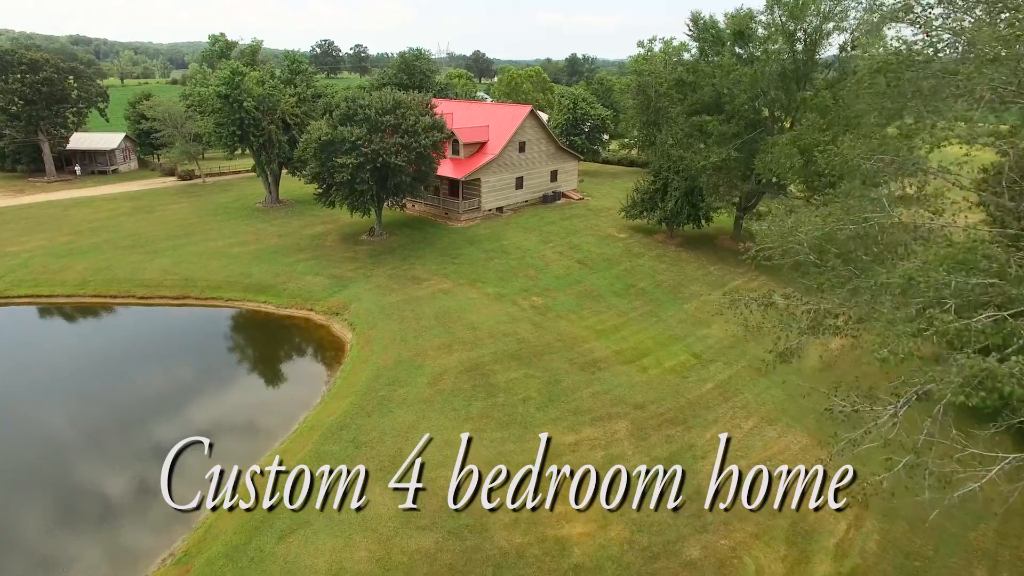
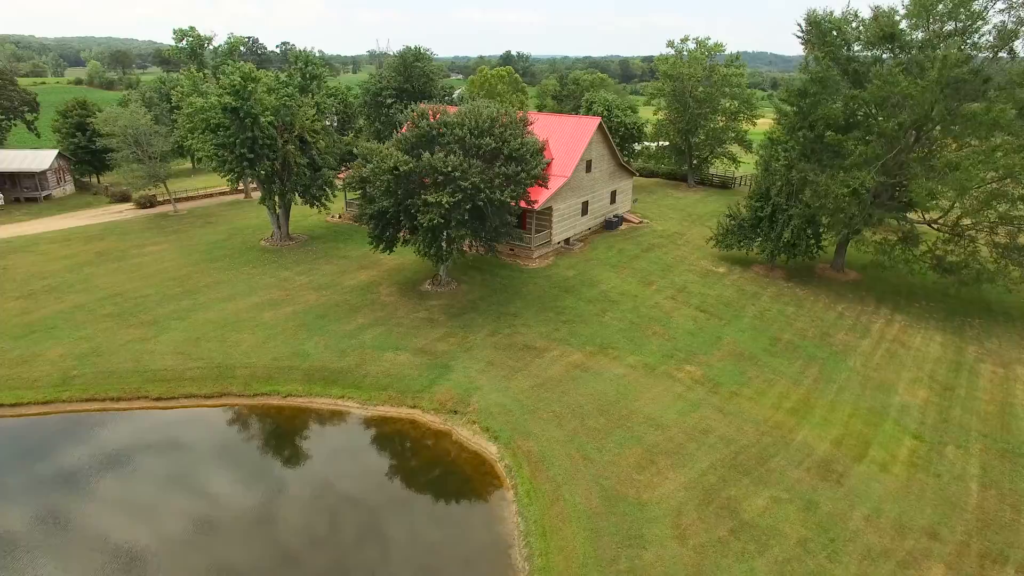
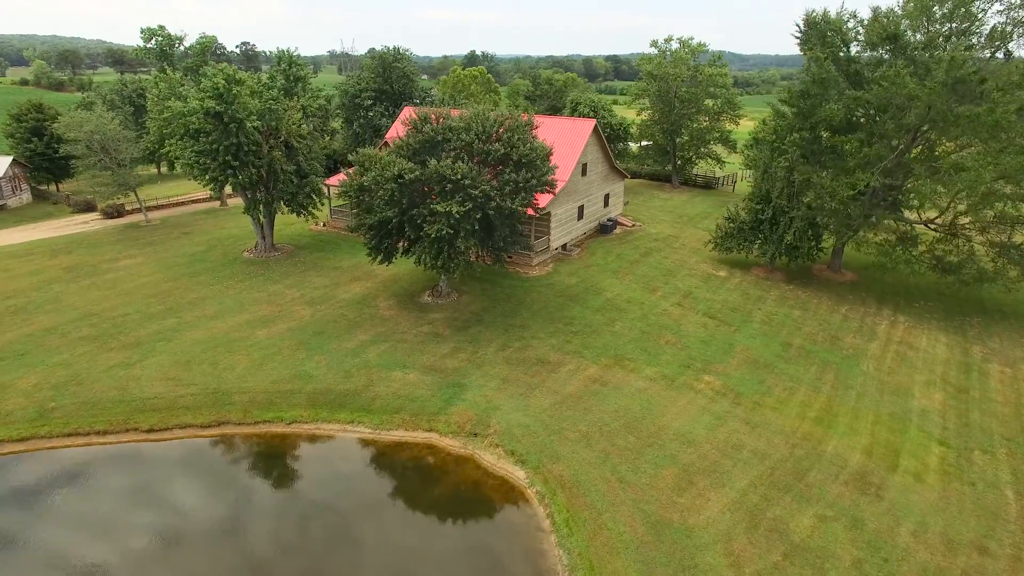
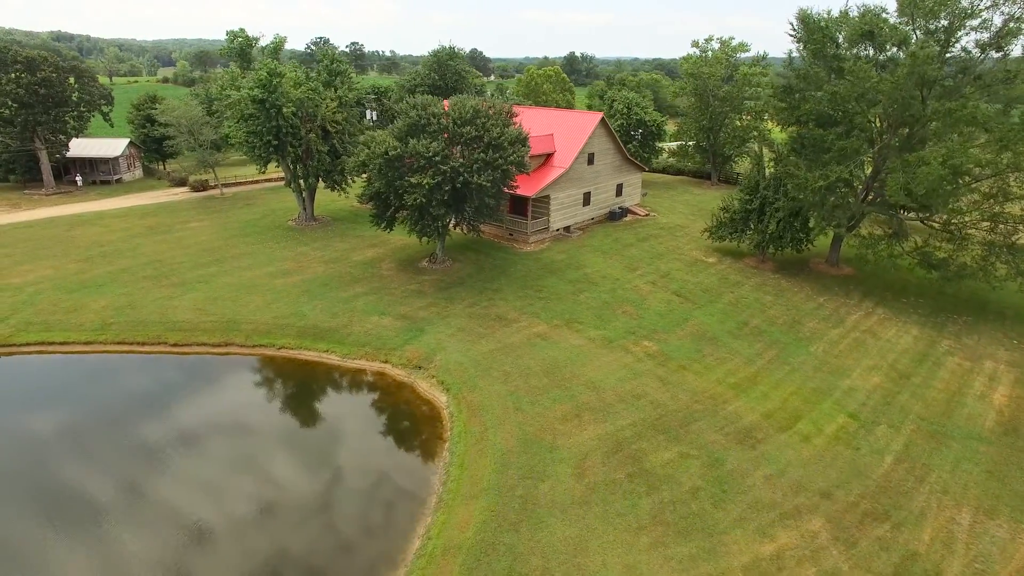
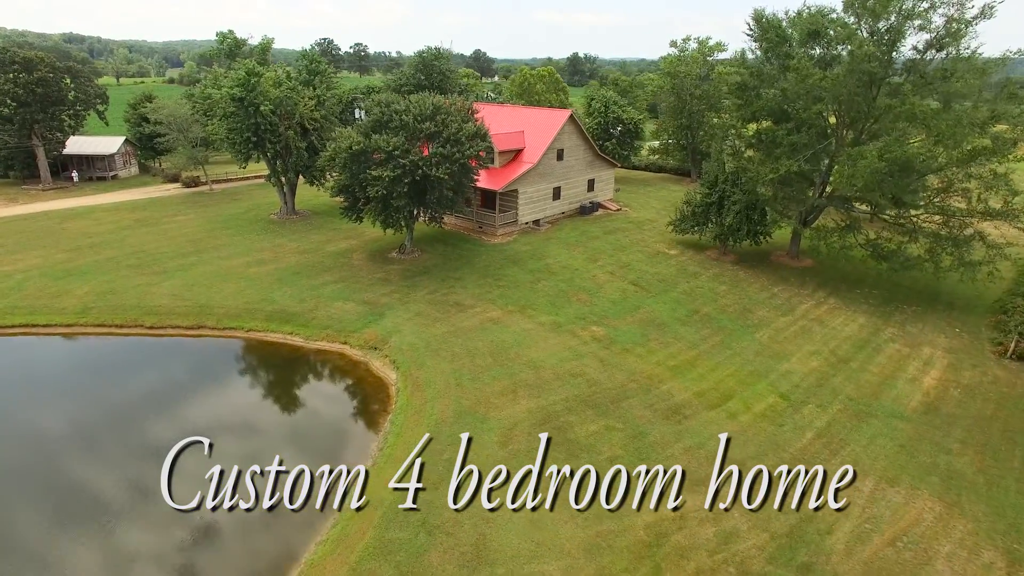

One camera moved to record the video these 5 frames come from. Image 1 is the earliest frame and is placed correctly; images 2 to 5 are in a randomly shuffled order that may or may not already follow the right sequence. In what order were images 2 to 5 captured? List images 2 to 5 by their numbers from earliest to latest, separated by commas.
5, 4, 2, 3
